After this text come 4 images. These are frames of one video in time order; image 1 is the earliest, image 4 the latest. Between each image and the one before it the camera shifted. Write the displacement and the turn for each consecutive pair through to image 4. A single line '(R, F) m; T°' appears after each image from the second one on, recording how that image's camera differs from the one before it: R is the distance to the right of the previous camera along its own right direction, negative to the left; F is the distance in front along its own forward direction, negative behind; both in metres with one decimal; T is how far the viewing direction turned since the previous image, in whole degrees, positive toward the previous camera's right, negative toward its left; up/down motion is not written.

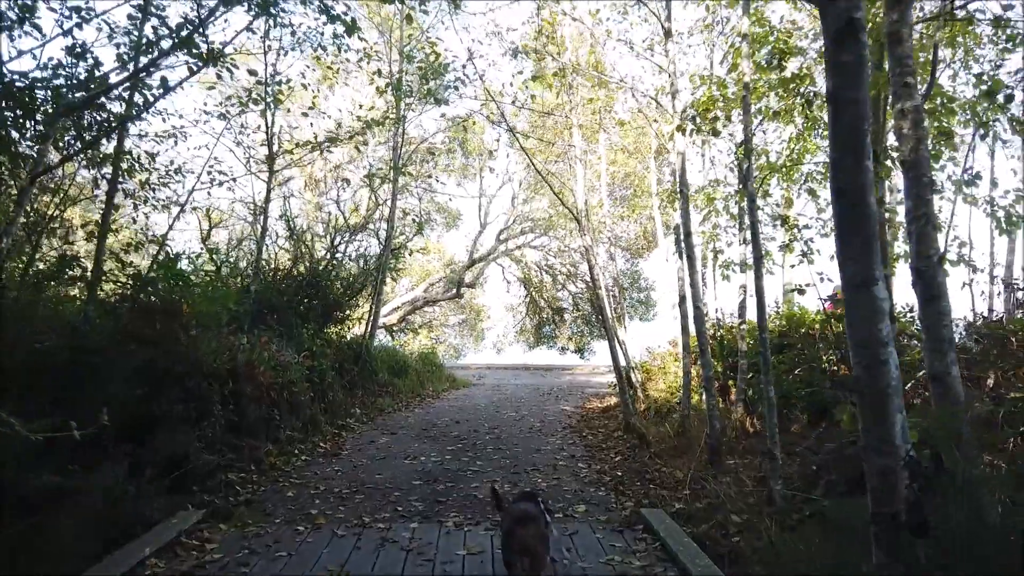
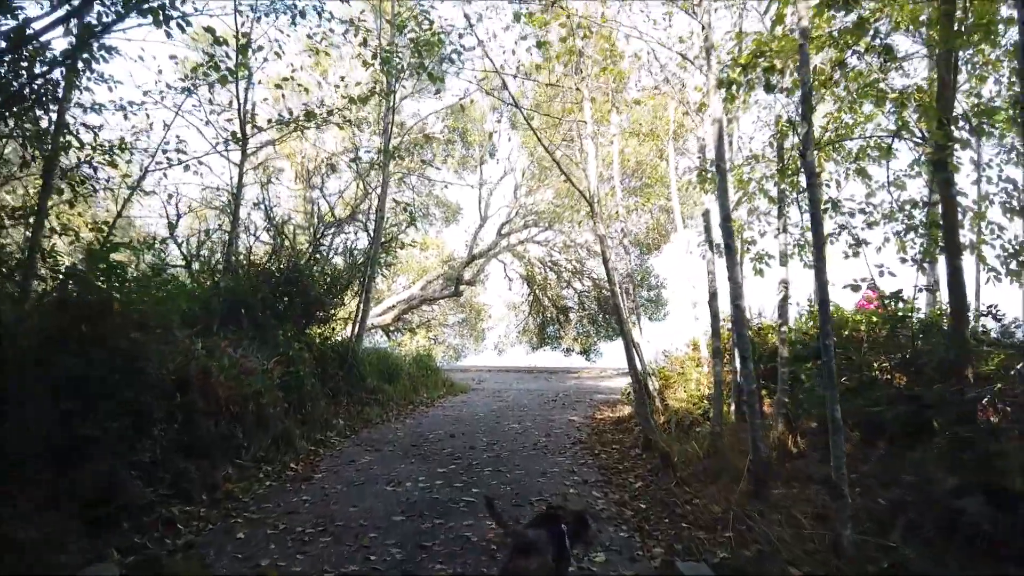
(0.0, +1.4) m; 0°
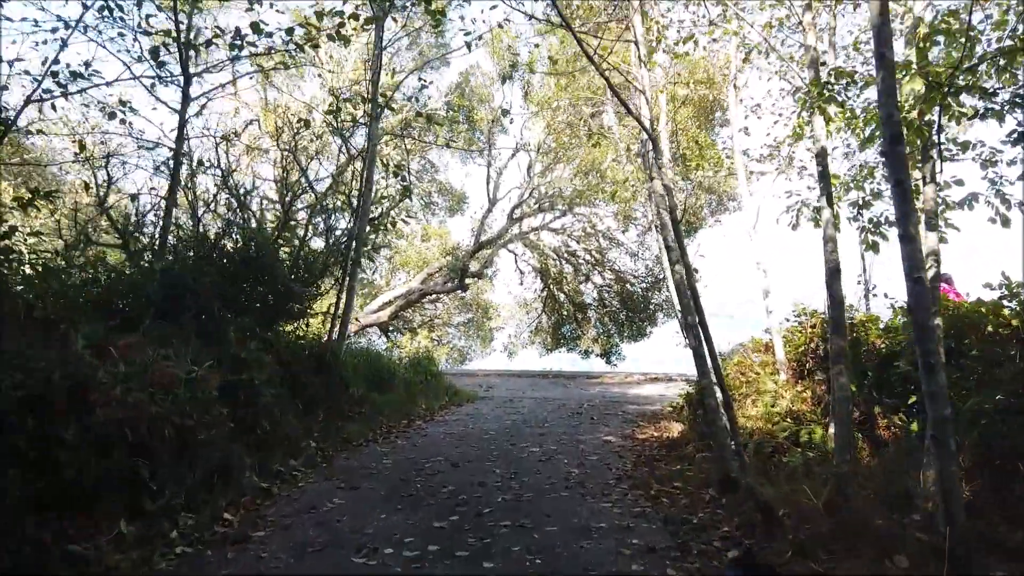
(-0.2, +2.6) m; 0°
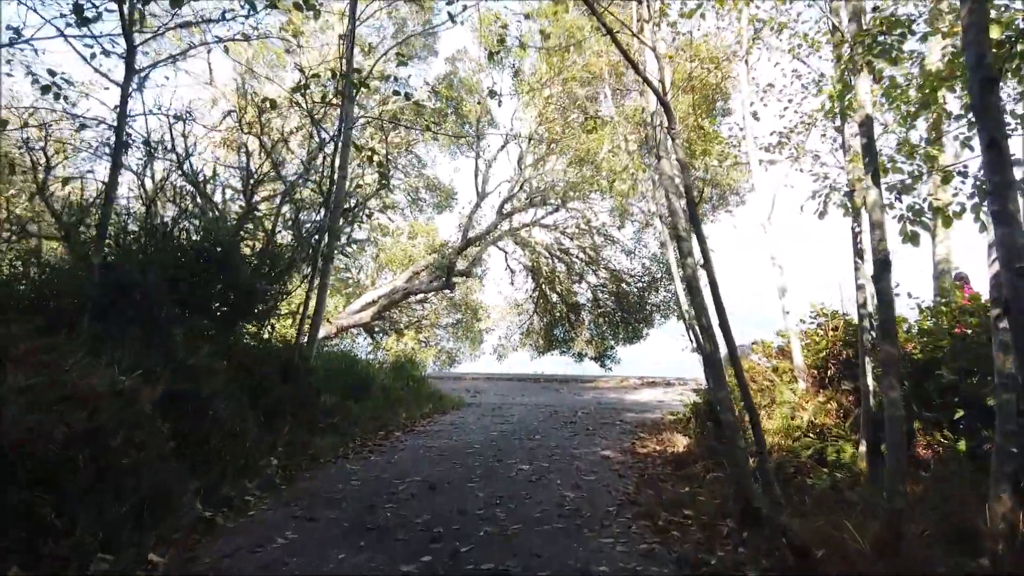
(+0.1, +1.0) m; +1°
